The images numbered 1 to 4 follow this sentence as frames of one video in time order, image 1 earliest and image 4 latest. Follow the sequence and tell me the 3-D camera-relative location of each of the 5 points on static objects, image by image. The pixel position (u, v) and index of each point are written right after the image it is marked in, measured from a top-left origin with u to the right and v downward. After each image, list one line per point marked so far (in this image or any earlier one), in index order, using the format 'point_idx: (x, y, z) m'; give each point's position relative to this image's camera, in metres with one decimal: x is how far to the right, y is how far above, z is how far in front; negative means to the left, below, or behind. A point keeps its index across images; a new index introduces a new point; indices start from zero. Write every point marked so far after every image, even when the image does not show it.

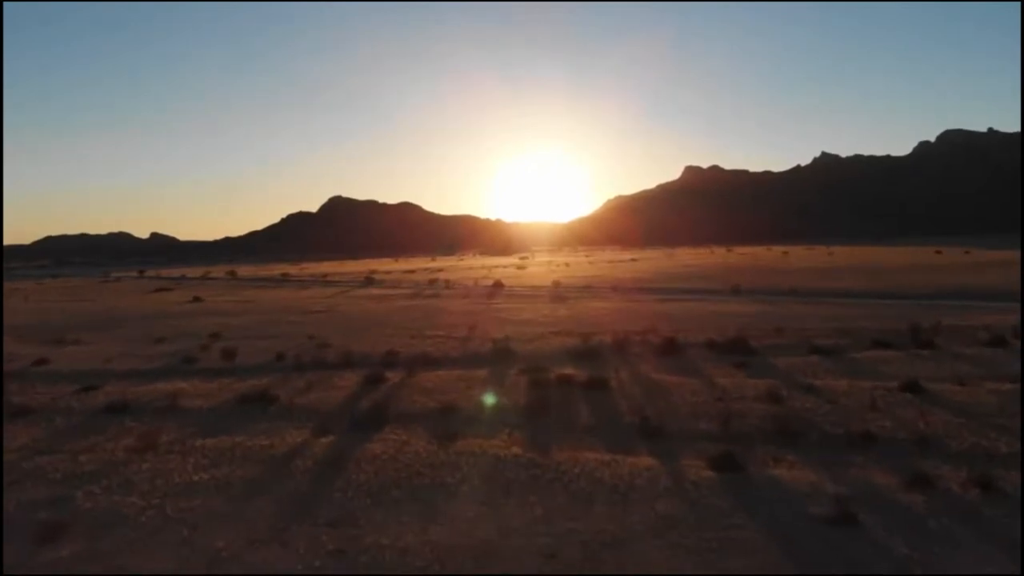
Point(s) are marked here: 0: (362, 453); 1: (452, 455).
0: (-2.7, -3.0, +18.7) m
1: (-1.0, -2.9, +18.0) m
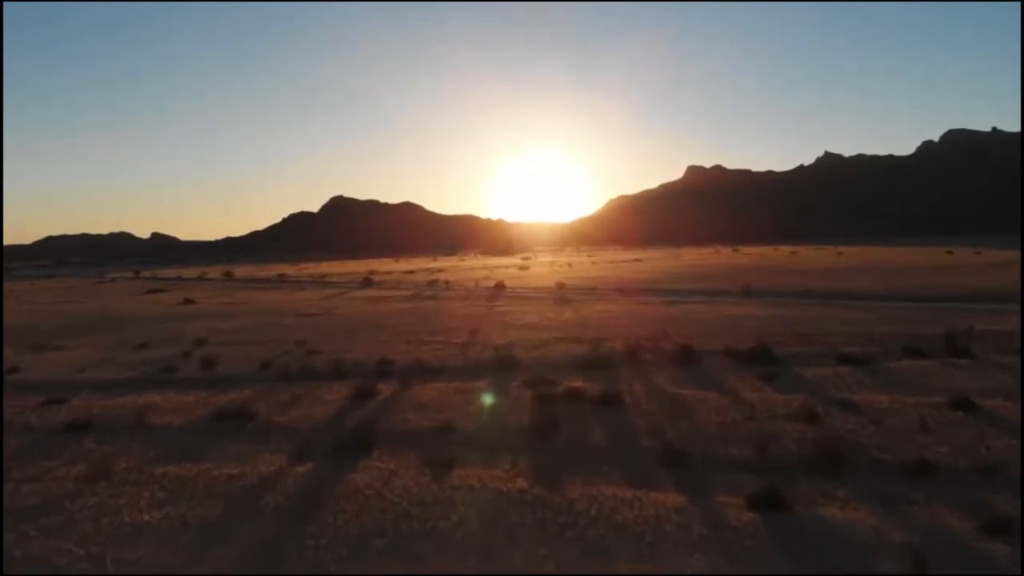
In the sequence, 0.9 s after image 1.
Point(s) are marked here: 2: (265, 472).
0: (-2.6, -3.1, +16.1) m
1: (-1.0, -3.0, +15.5) m
2: (-4.2, -3.1, +17.8) m
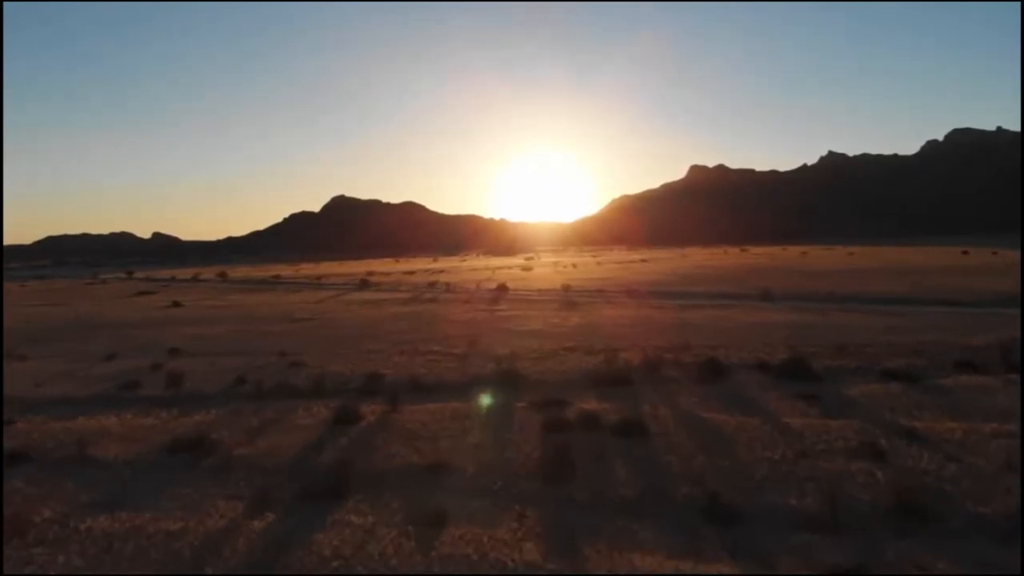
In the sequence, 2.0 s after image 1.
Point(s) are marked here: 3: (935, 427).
0: (-2.5, -3.2, +12.7) m
1: (-0.9, -3.2, +12.1) m
2: (-4.1, -3.3, +14.4) m
3: (+8.0, -2.6, +20.0) m
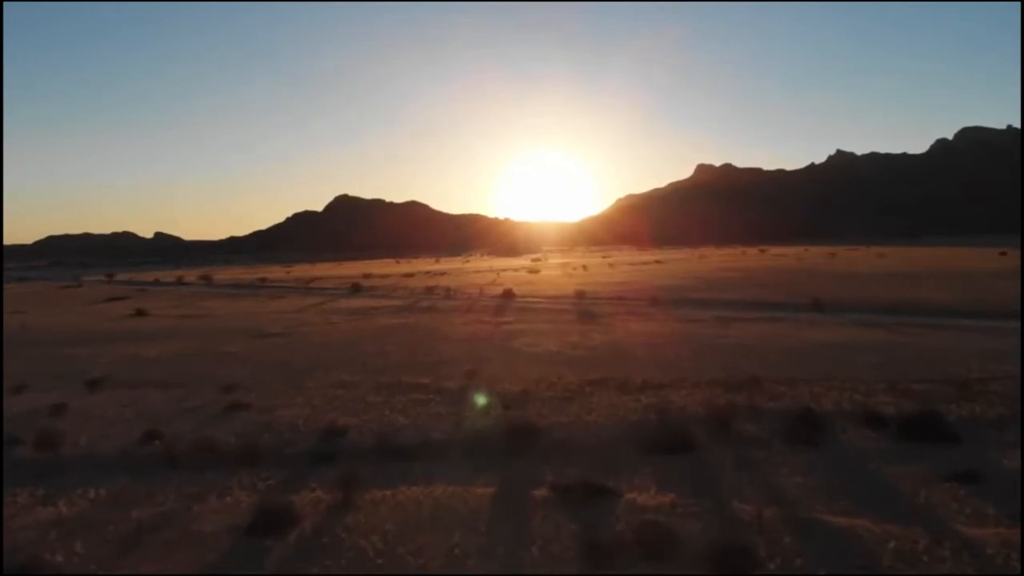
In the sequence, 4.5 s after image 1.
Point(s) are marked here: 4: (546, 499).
0: (-2.3, -3.7, +5.0) m
1: (-0.7, -3.6, +4.3) m
2: (-3.9, -3.7, +6.6) m
3: (+8.2, -3.0, +12.1) m
4: (+0.5, -3.0, +14.7) m
